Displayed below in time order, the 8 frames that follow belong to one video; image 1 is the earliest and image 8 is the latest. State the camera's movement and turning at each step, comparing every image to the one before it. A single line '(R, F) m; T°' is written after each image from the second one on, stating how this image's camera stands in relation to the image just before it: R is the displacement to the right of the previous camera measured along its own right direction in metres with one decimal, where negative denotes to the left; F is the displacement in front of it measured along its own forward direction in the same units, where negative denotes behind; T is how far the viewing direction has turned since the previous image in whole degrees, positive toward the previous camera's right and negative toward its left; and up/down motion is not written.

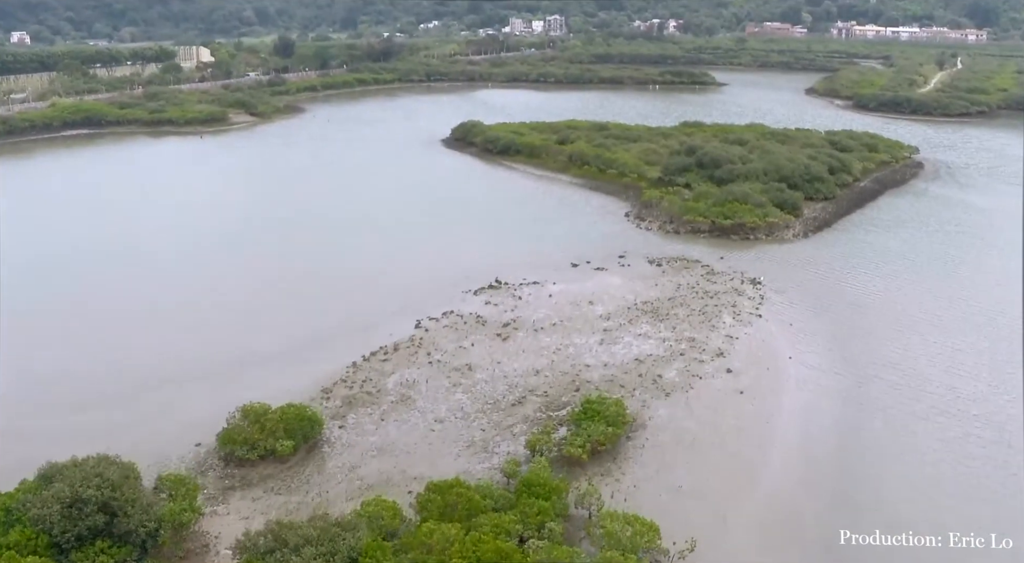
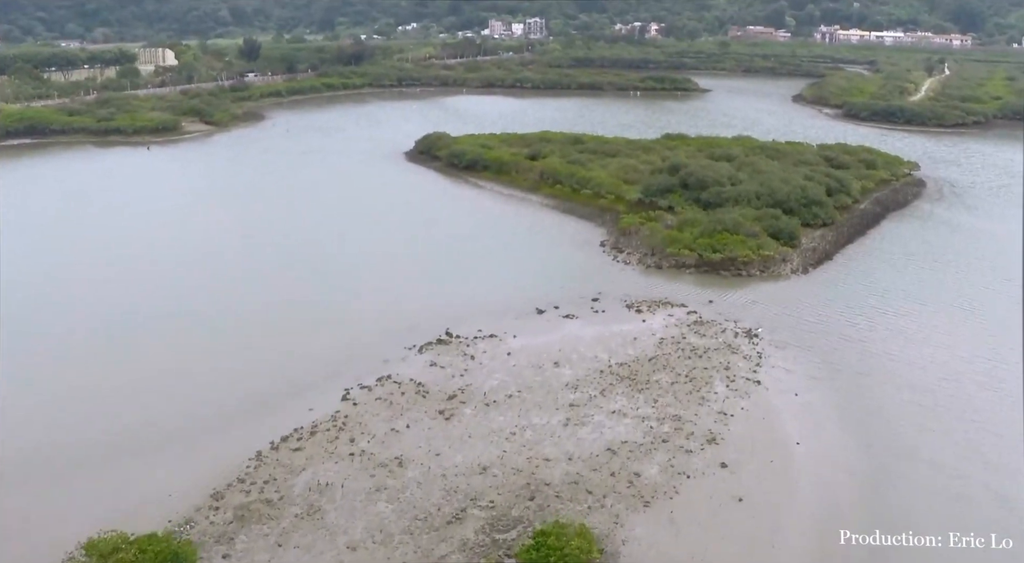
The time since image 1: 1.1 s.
(+0.5, +2.9) m; +1°
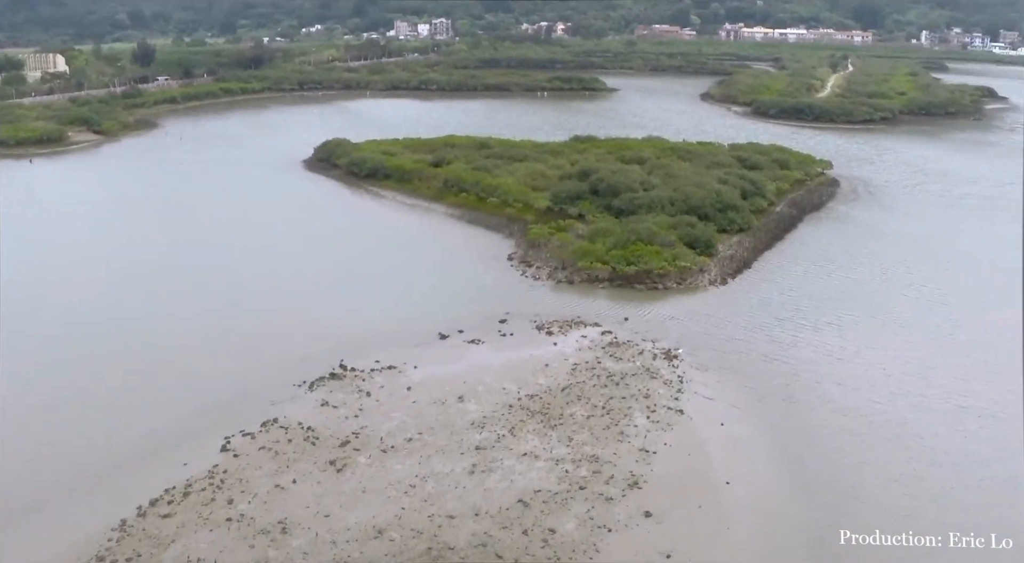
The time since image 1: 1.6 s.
(+0.3, +1.3) m; +5°
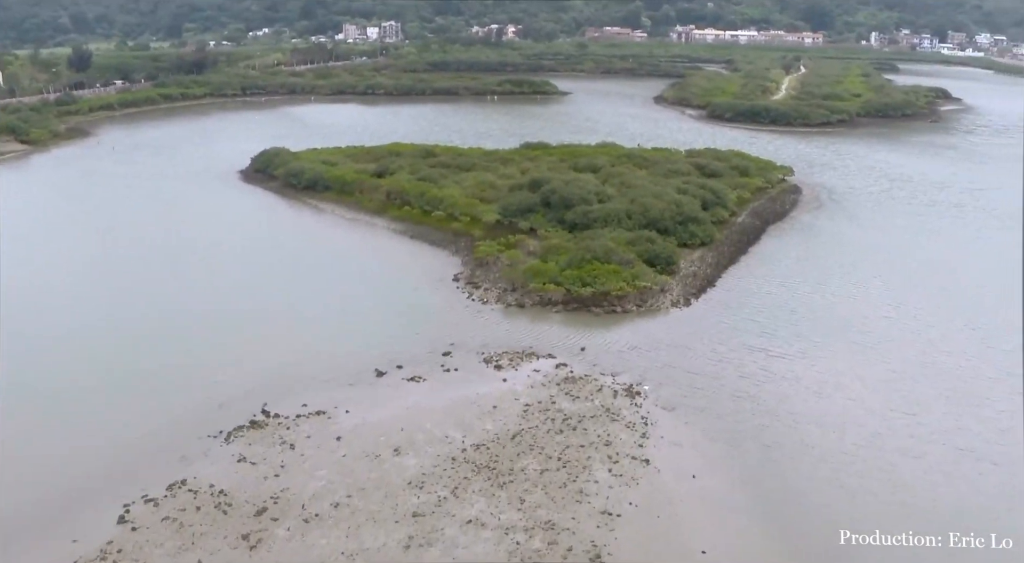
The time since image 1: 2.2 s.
(+0.2, +1.6) m; +3°
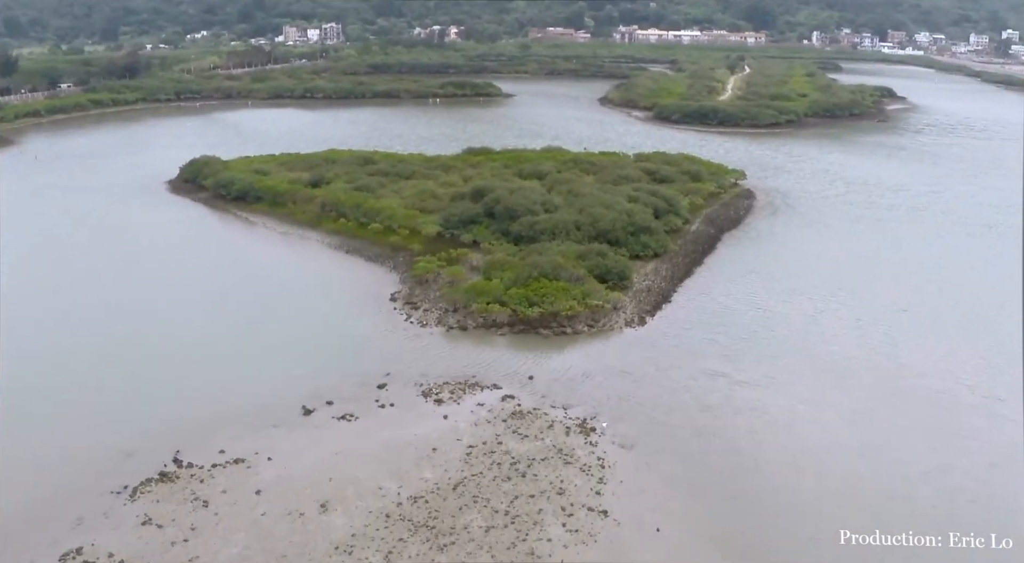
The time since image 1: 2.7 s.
(+0.1, +1.3) m; +3°
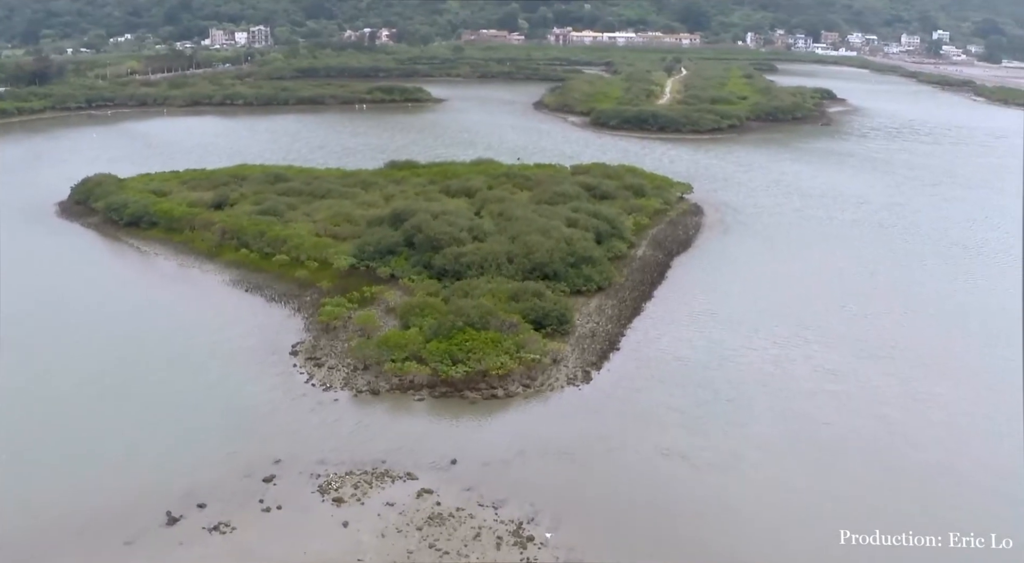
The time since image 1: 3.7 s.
(+0.3, +2.4) m; +4°
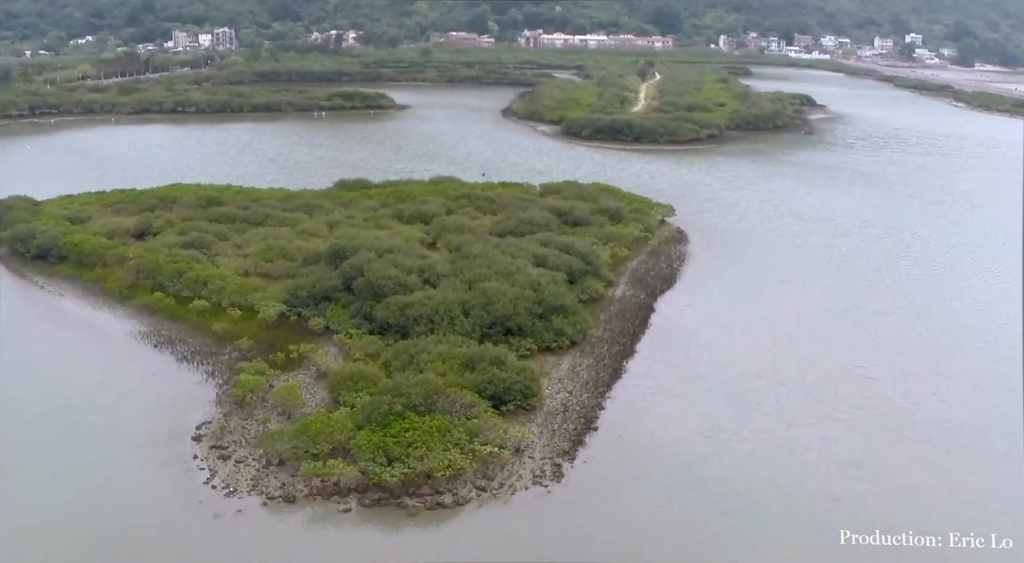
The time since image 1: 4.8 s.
(+0.2, +2.7) m; +2°
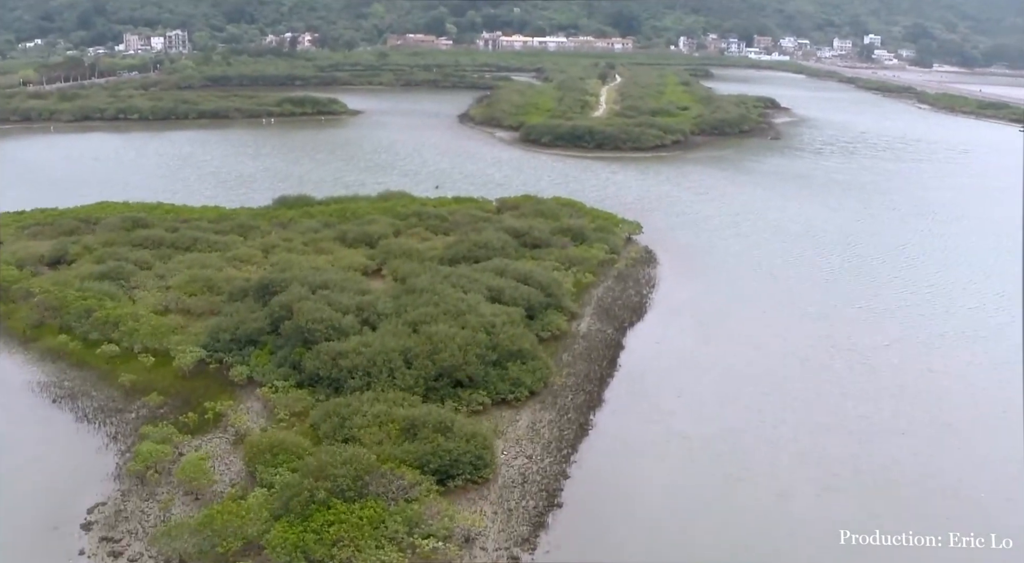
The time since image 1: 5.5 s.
(+0.2, +1.8) m; +2°
